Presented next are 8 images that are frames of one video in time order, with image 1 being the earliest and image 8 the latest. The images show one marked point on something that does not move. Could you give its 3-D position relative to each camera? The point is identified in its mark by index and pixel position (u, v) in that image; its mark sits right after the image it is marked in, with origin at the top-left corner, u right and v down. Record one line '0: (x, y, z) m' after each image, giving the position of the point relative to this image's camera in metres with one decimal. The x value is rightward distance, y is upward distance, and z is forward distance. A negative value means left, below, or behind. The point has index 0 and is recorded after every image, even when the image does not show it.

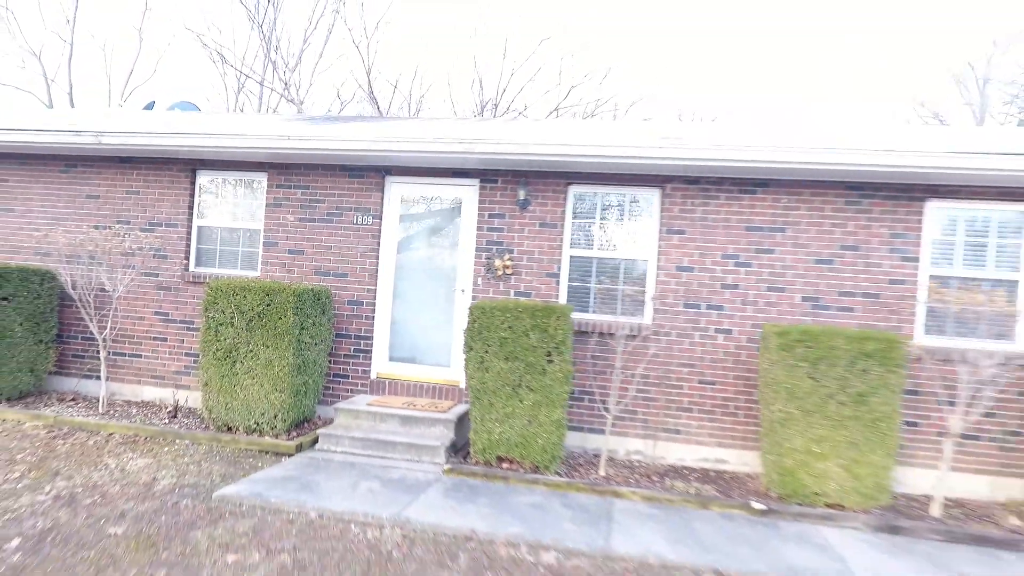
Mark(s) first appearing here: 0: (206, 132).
0: (-2.6, +1.3, +5.2) m
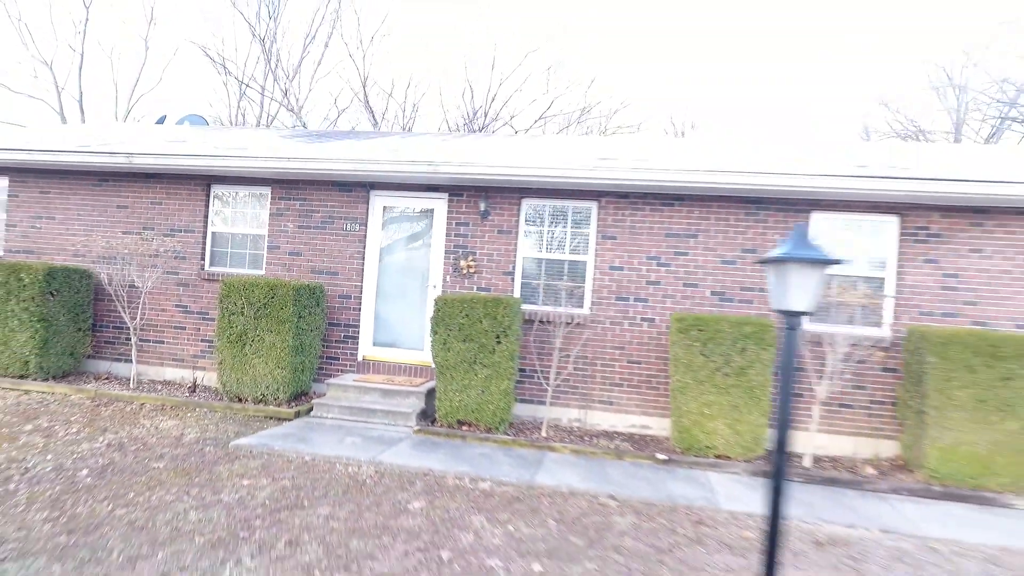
0: (-3.0, +1.4, +6.2) m
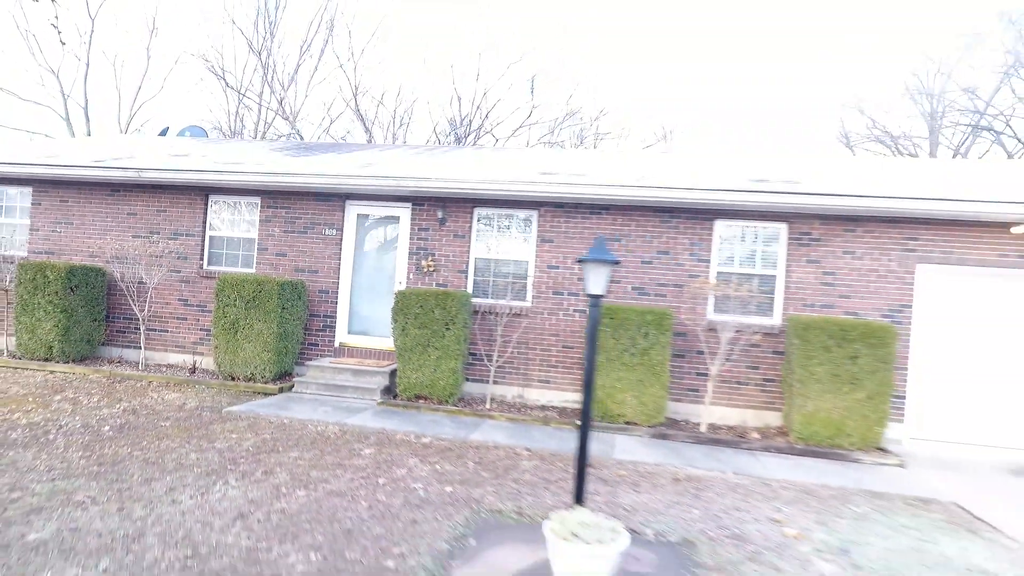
0: (-3.6, +1.4, +7.3) m
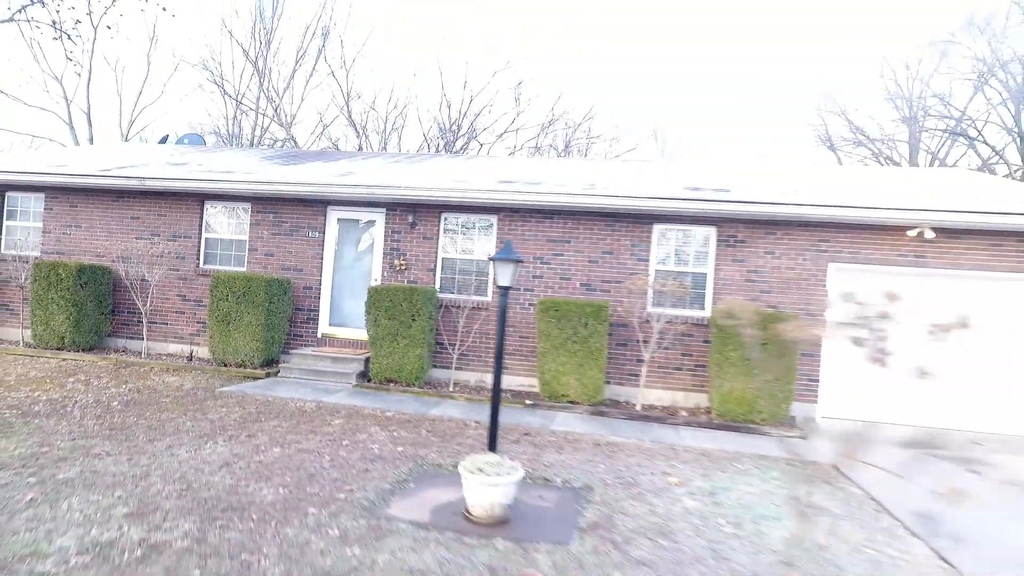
0: (-4.1, +1.5, +8.1) m
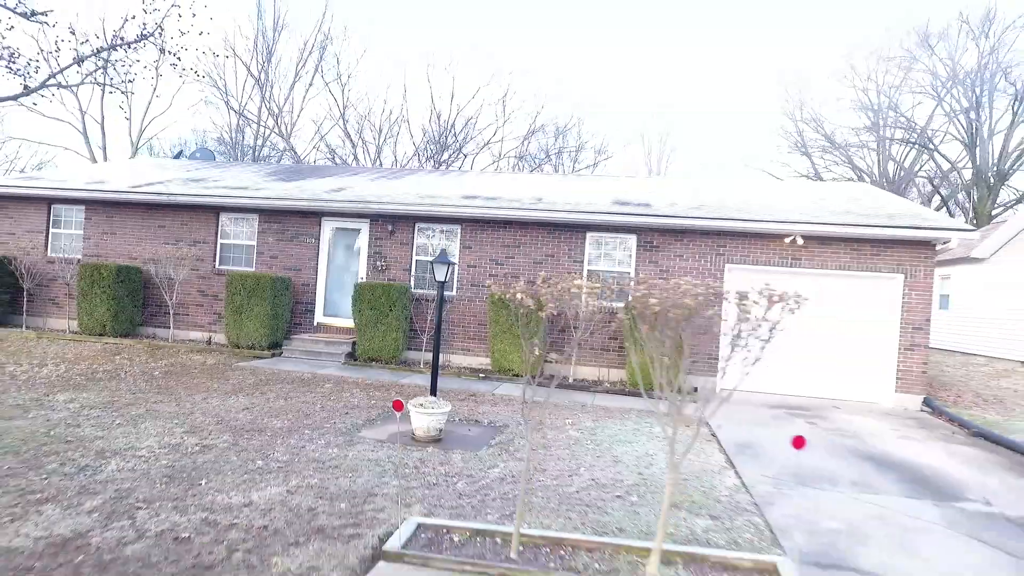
0: (-4.7, +1.5, +9.9) m
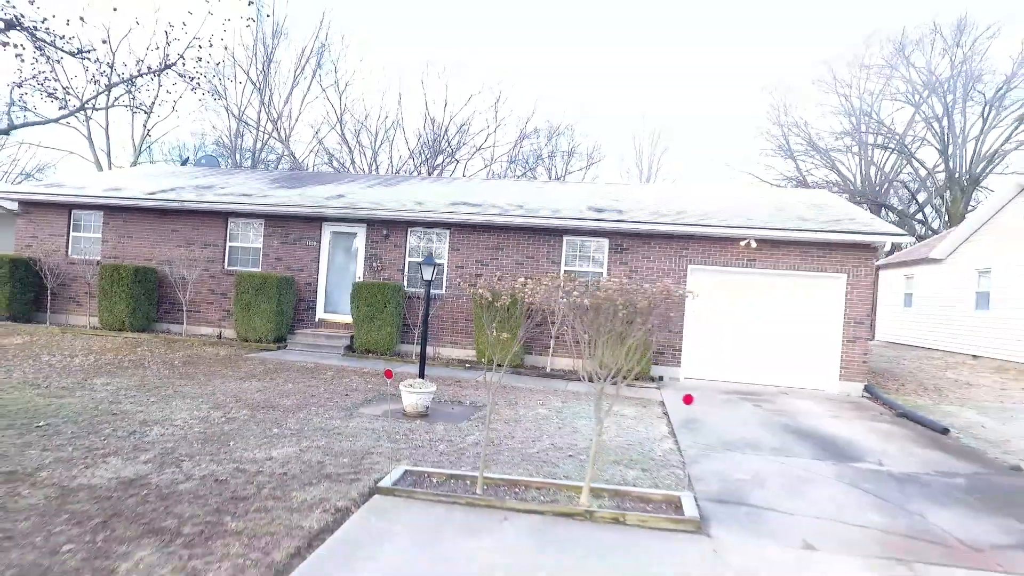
0: (-5.0, +1.5, +10.8) m
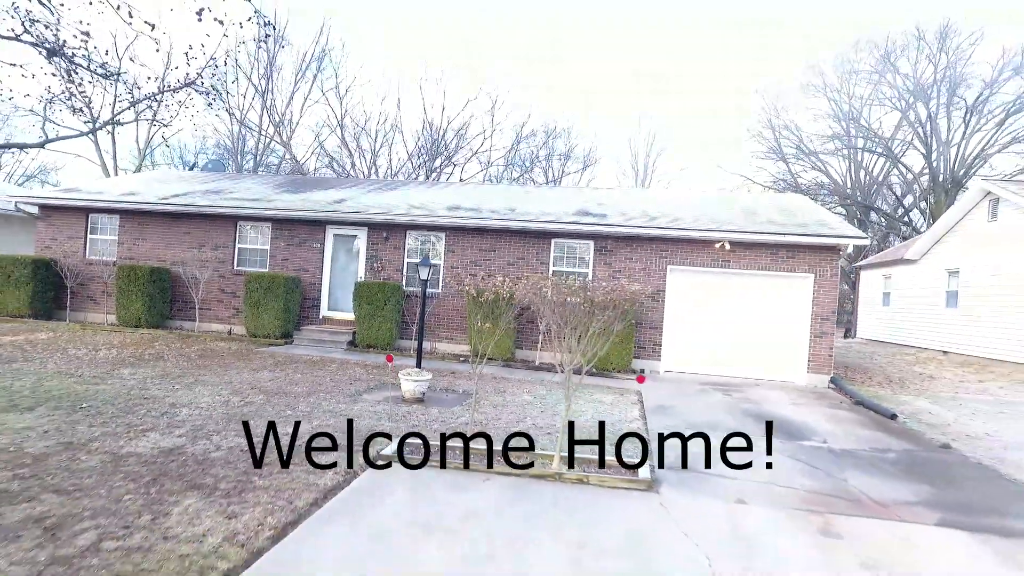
0: (-5.1, +1.6, +11.5) m
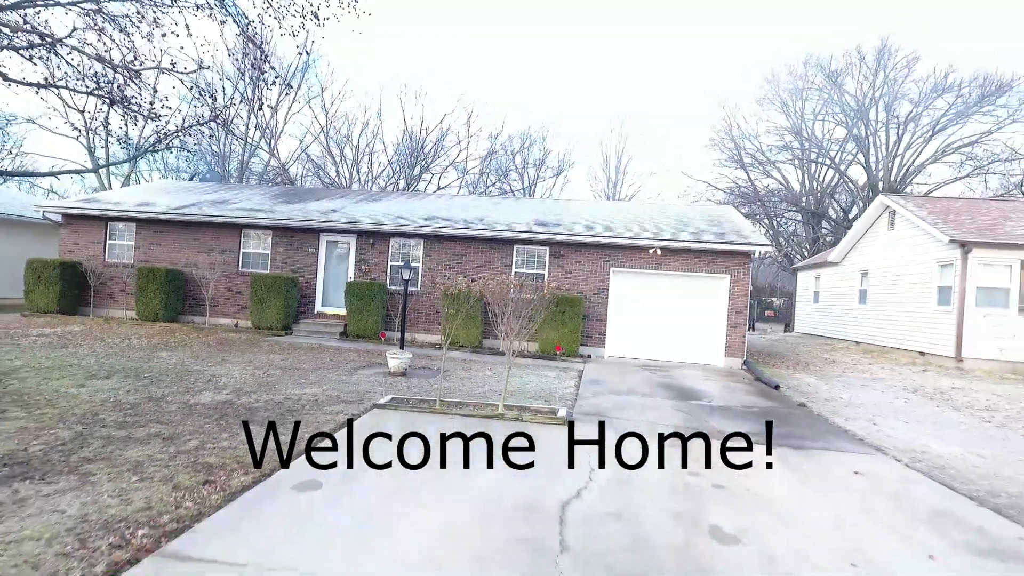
0: (-5.8, +1.6, +13.3) m
